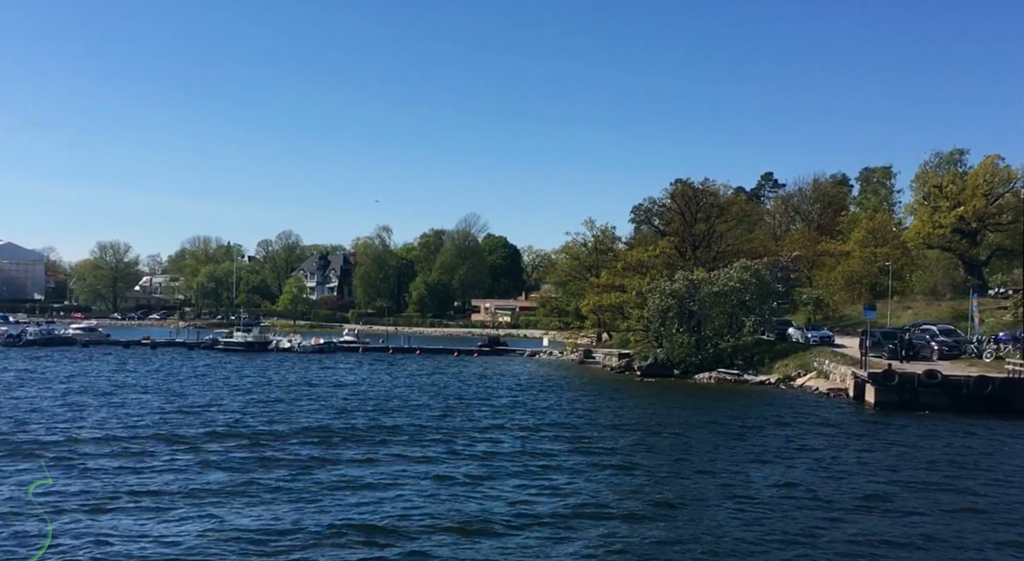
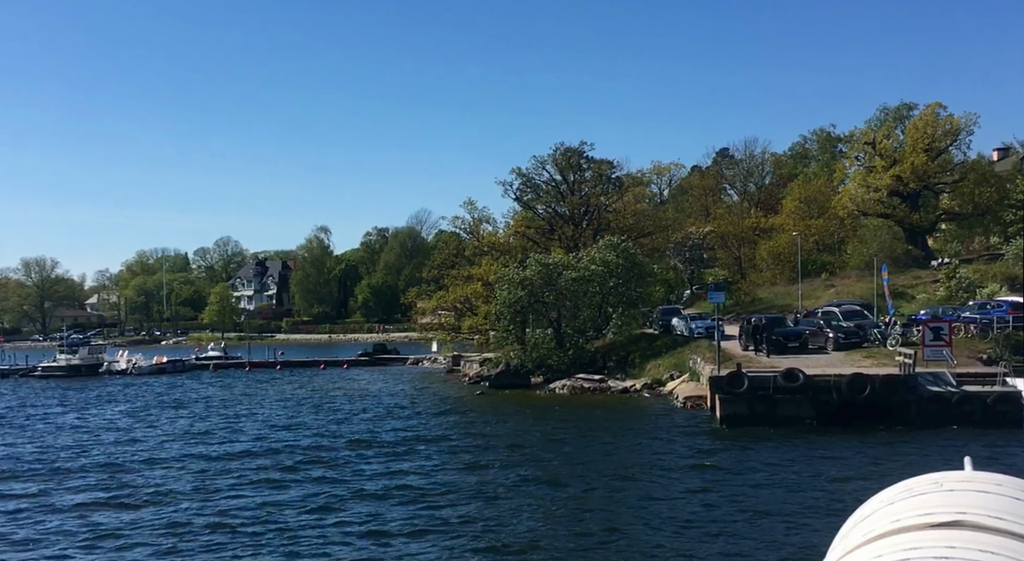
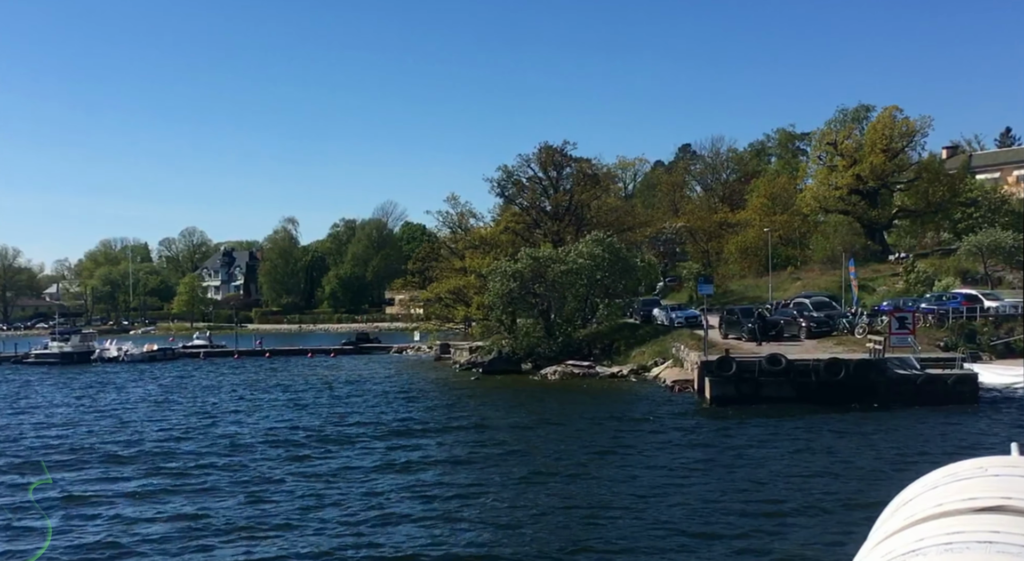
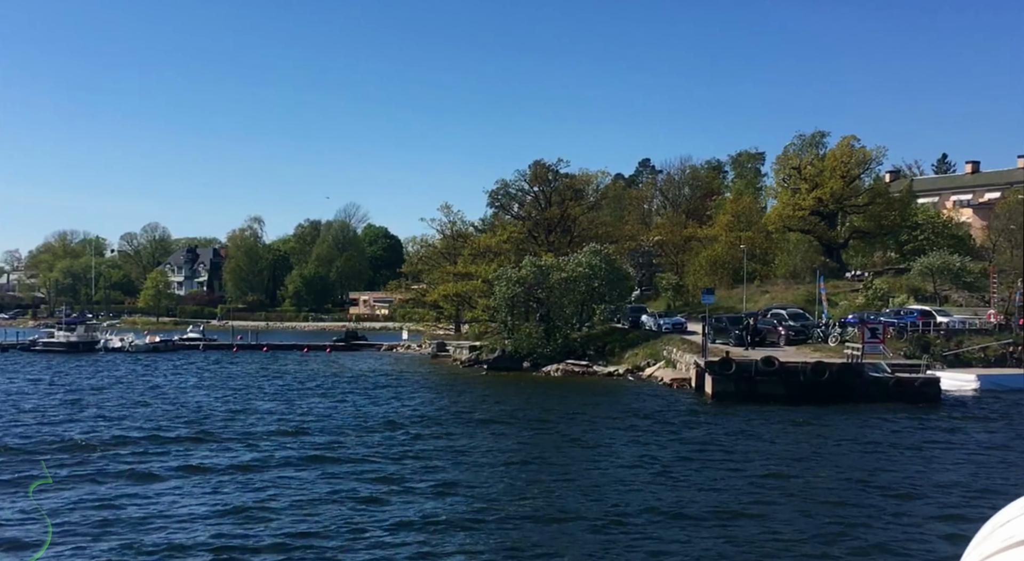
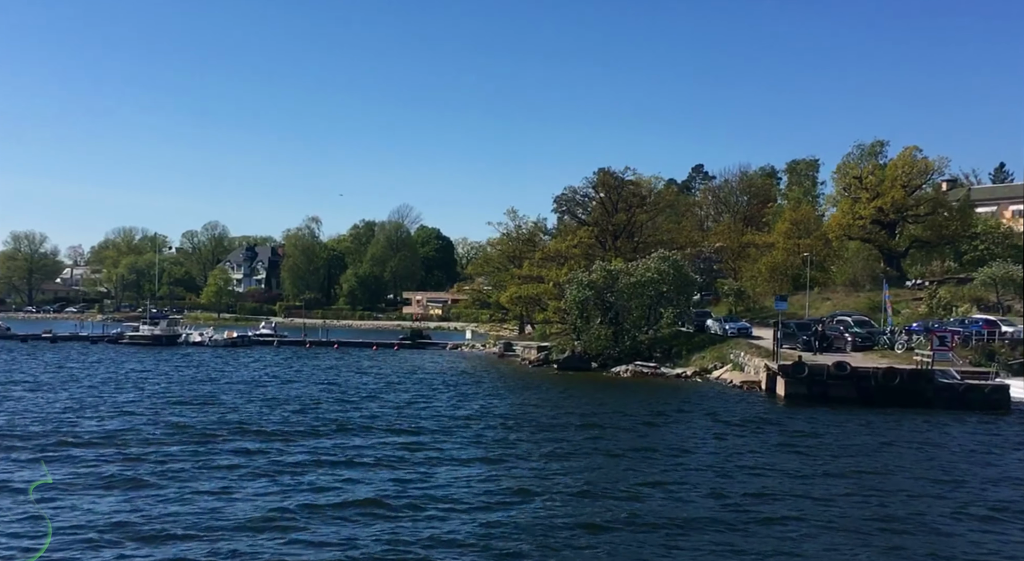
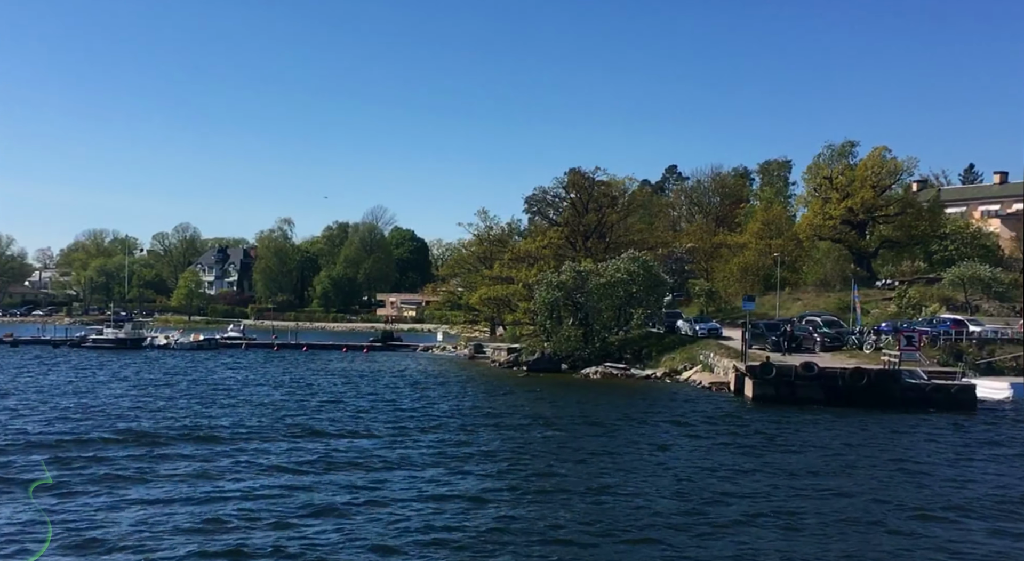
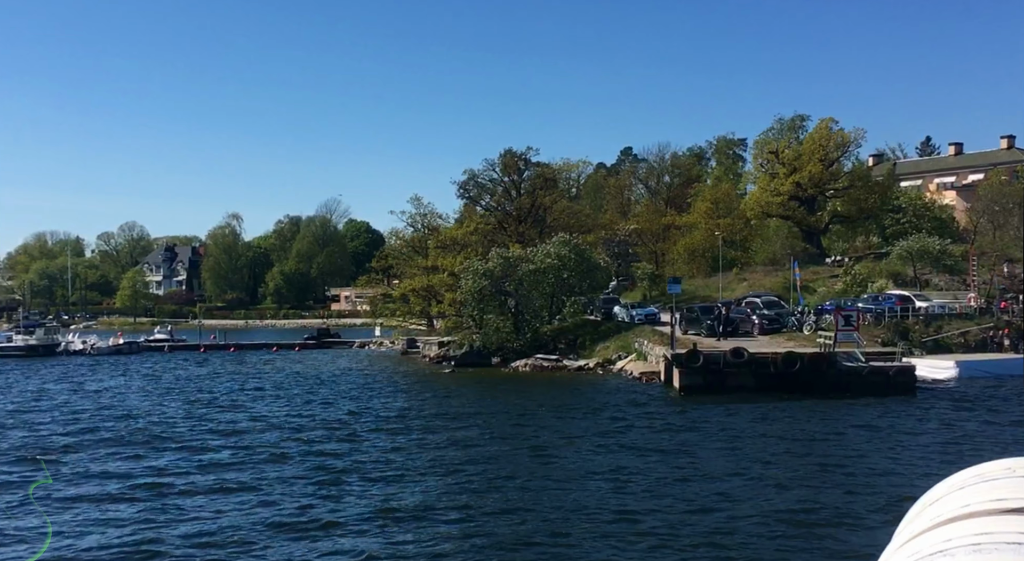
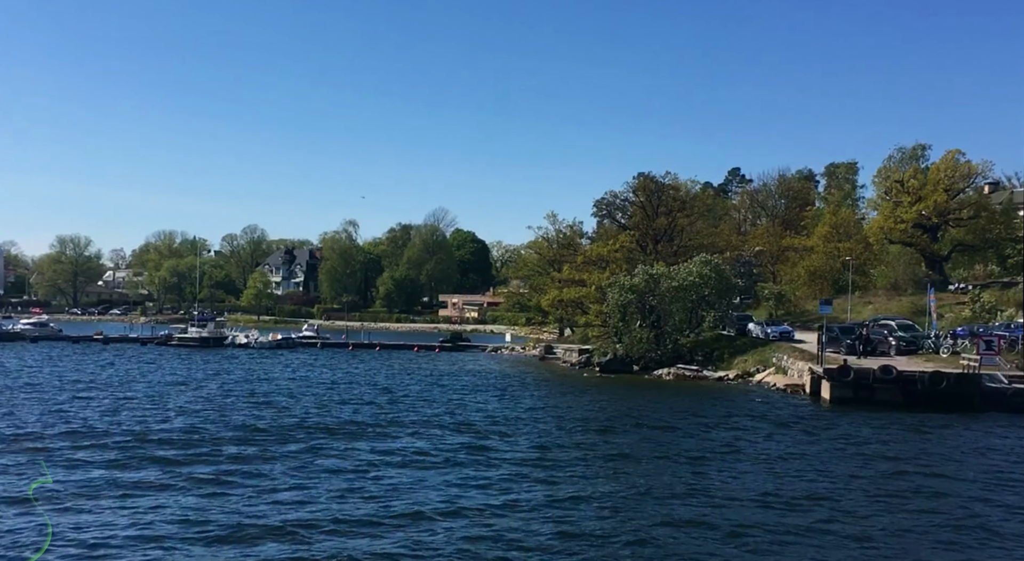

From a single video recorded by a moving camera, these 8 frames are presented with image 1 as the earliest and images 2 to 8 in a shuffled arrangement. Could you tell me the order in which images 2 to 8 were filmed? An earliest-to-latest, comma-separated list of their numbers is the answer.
8, 5, 6, 4, 7, 3, 2
